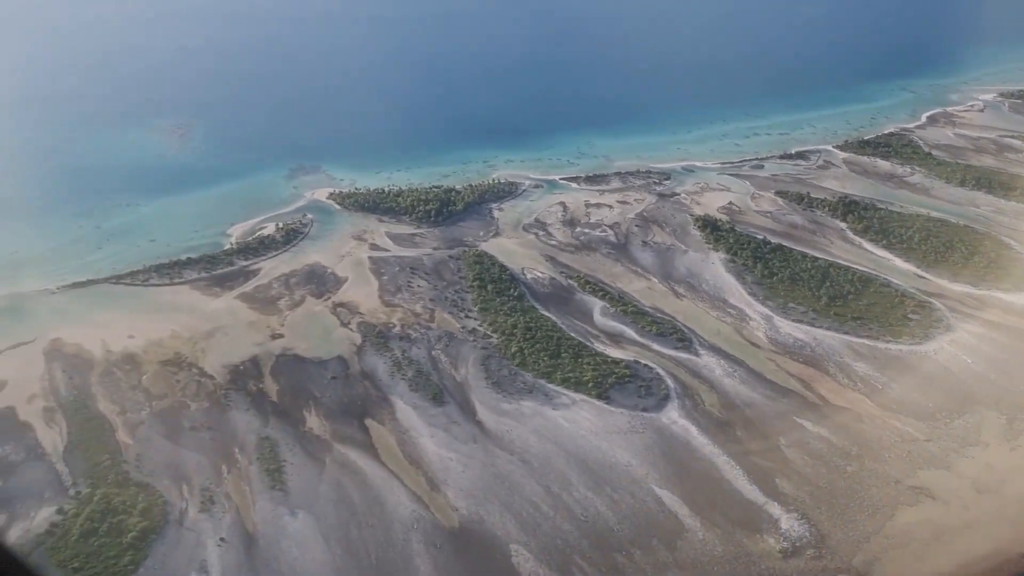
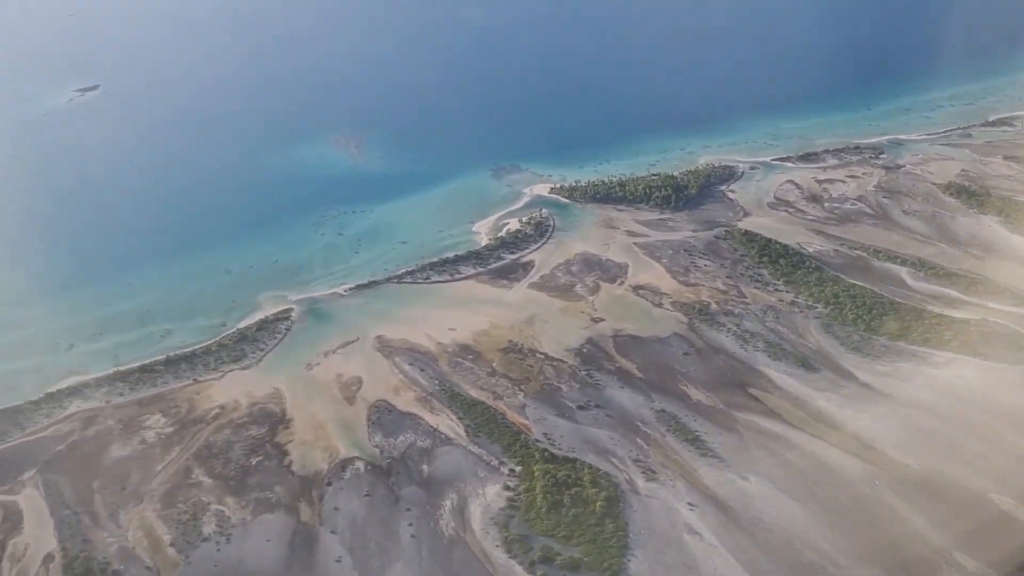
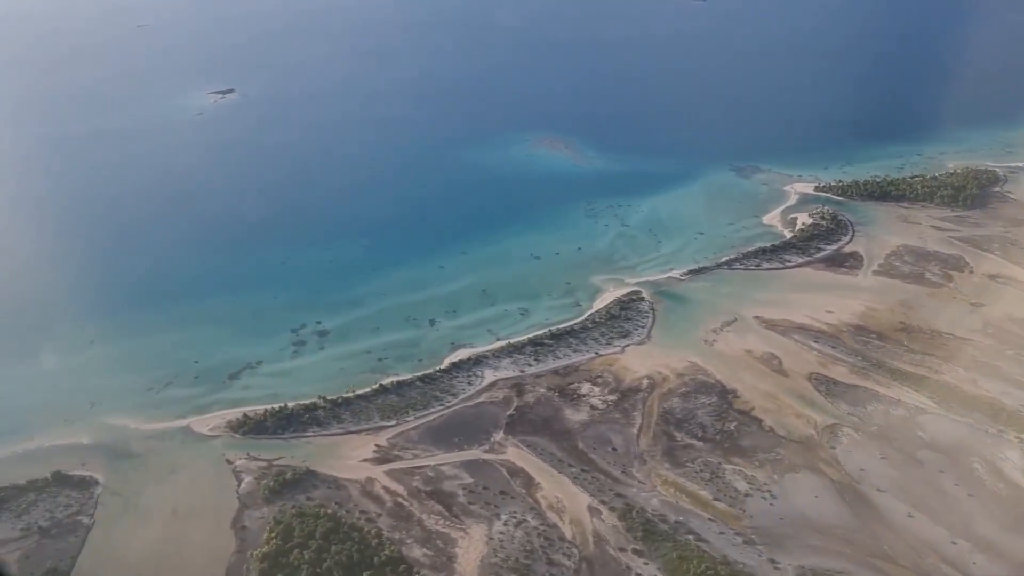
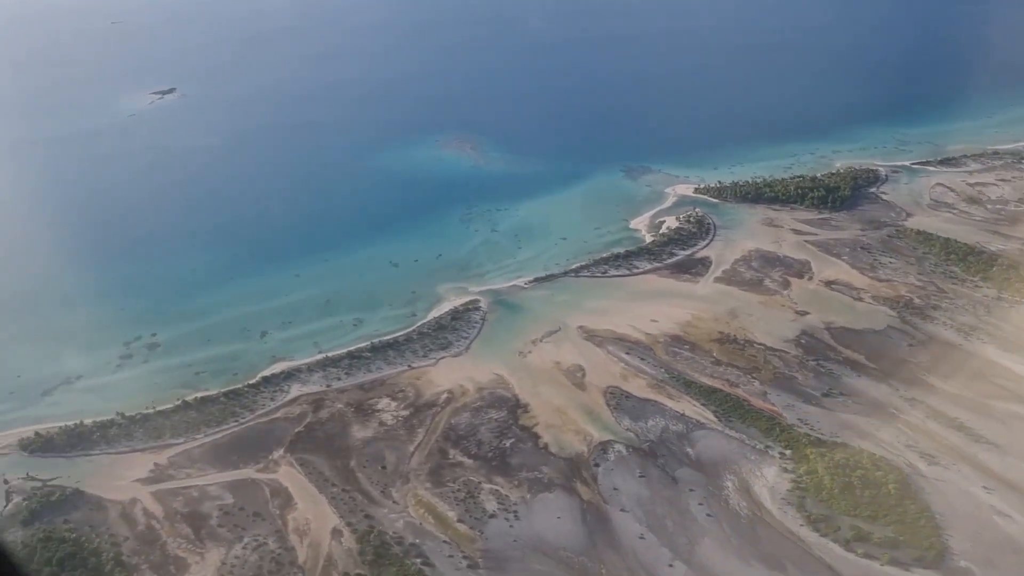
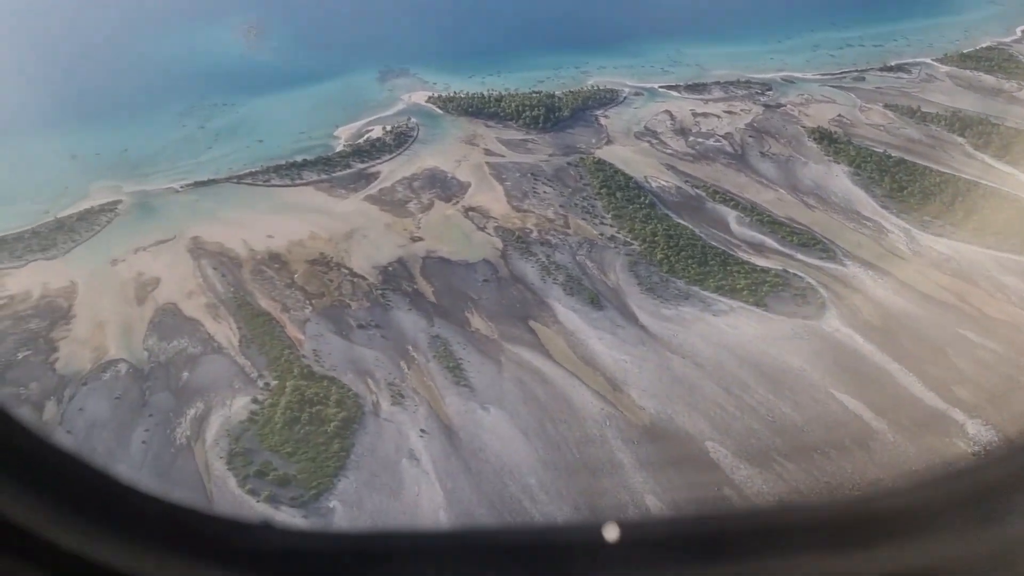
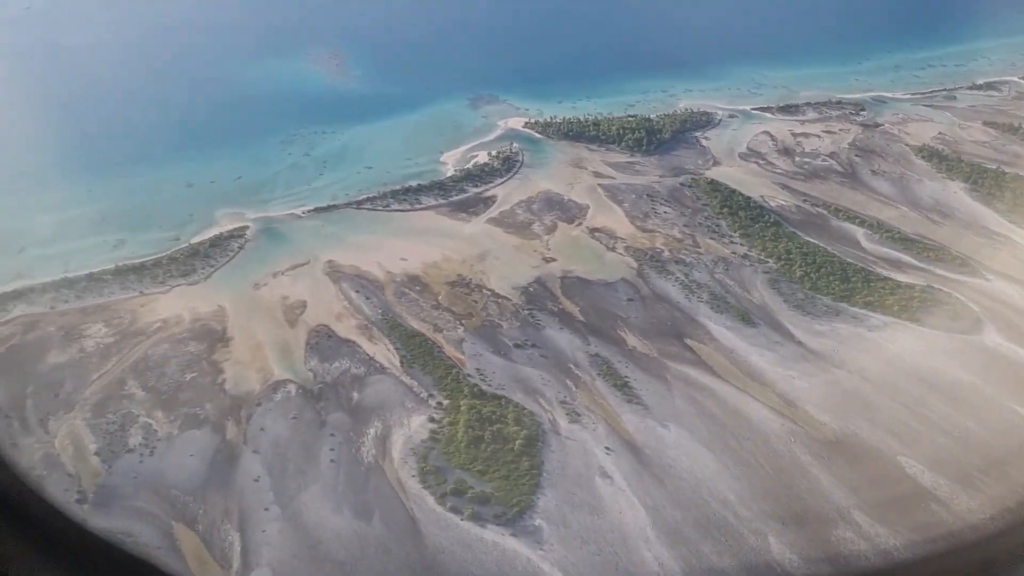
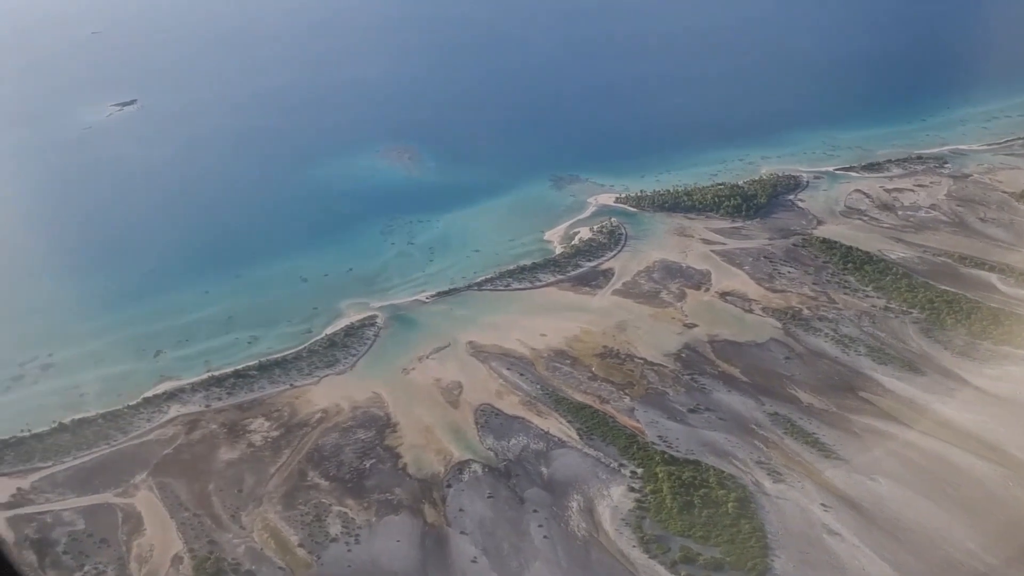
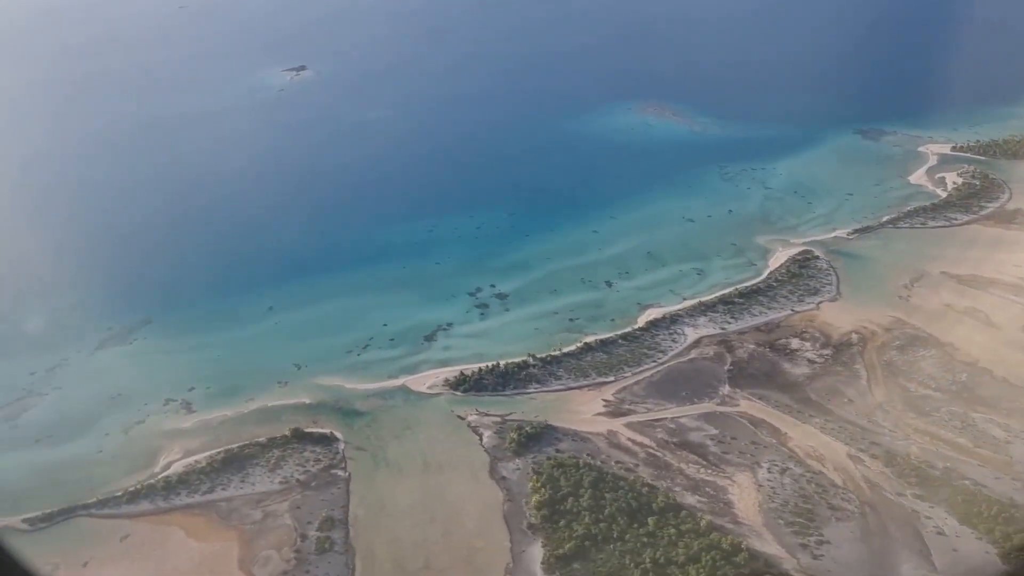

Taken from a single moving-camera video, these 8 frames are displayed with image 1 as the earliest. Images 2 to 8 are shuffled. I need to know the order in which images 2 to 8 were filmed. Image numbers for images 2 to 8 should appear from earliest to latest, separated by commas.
5, 6, 2, 7, 4, 3, 8
